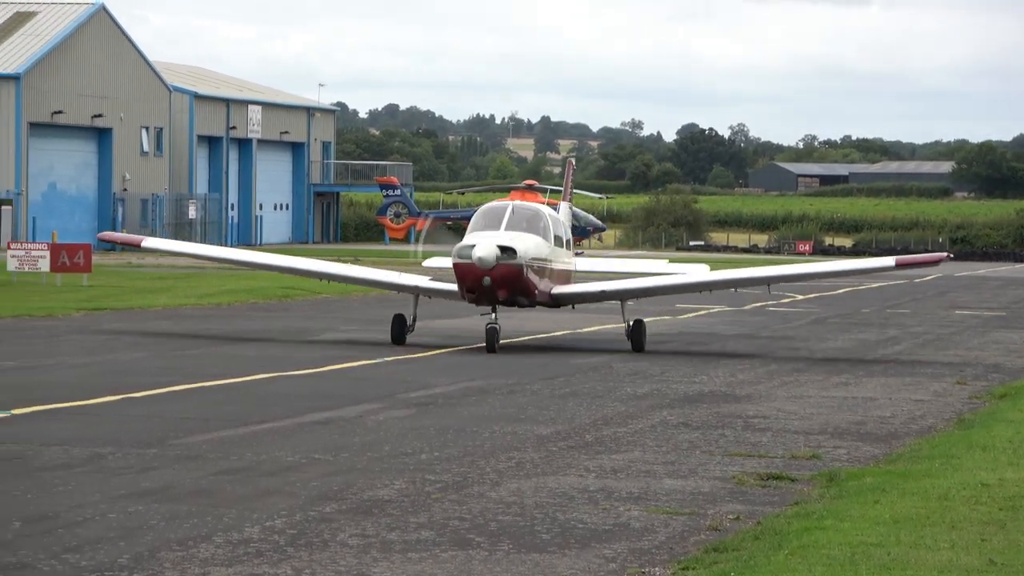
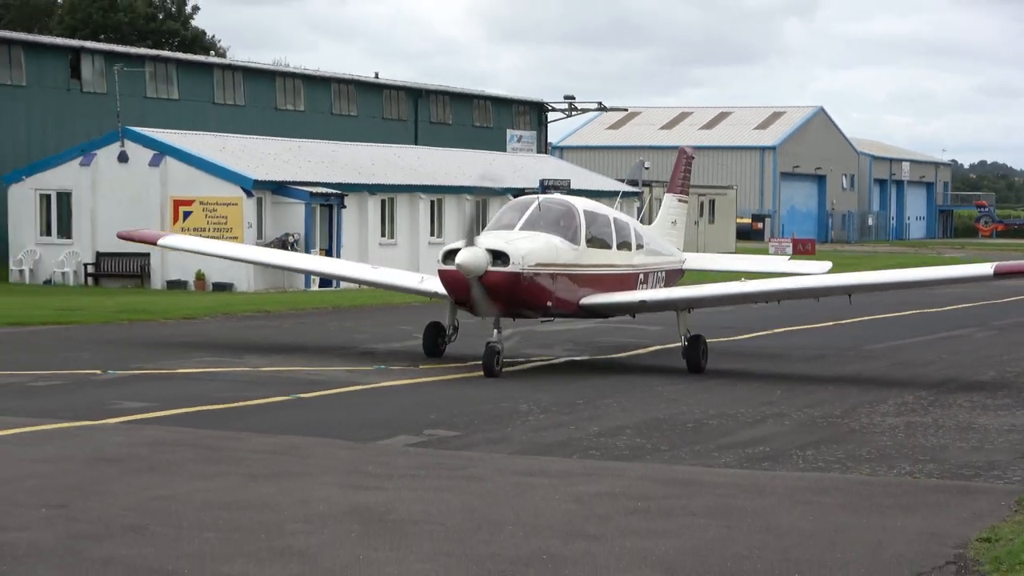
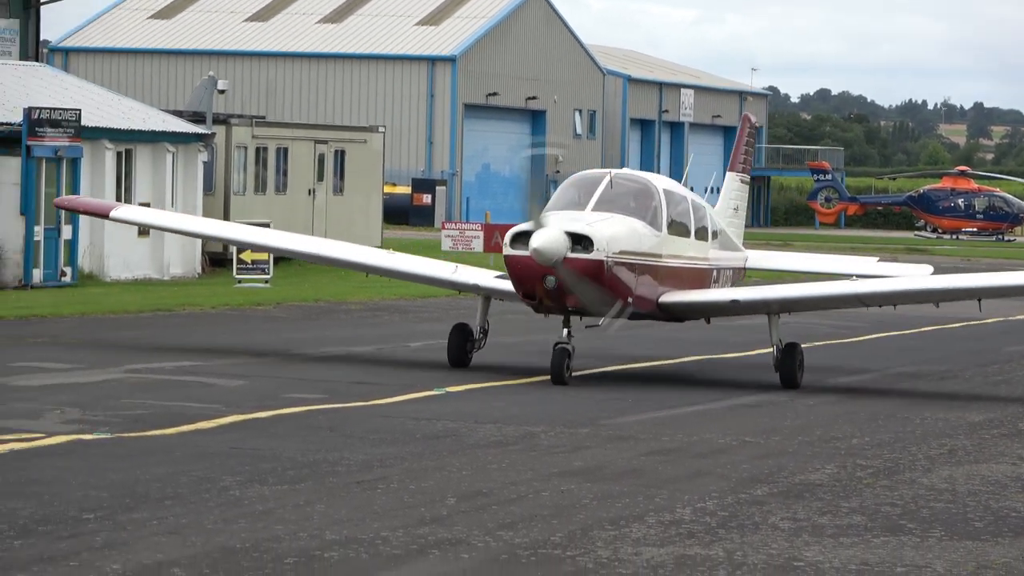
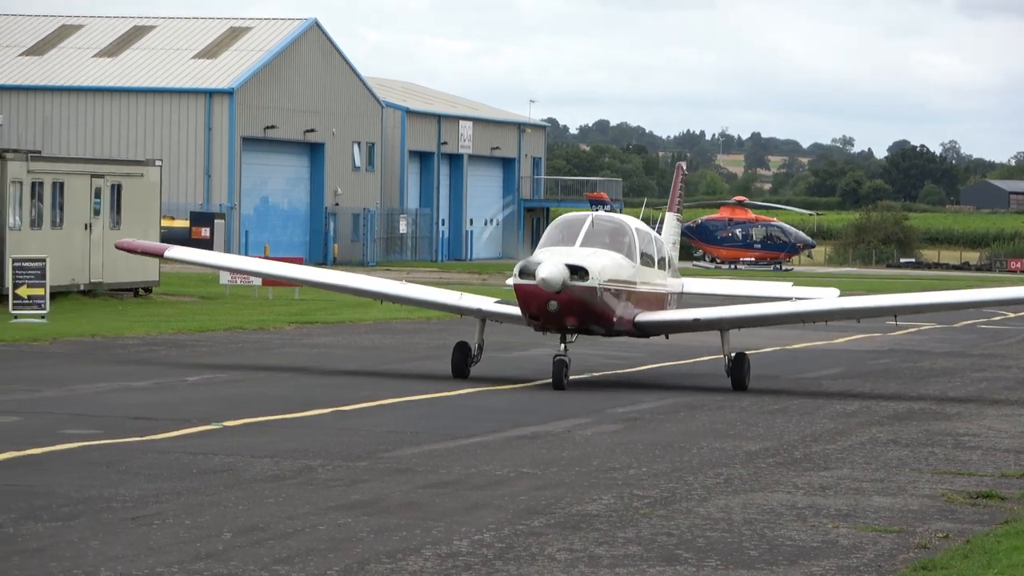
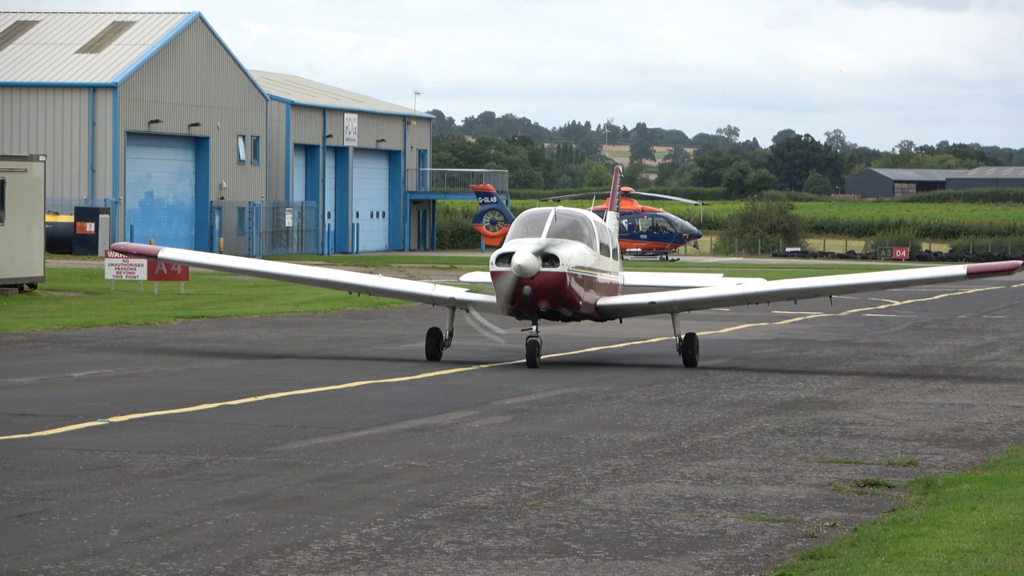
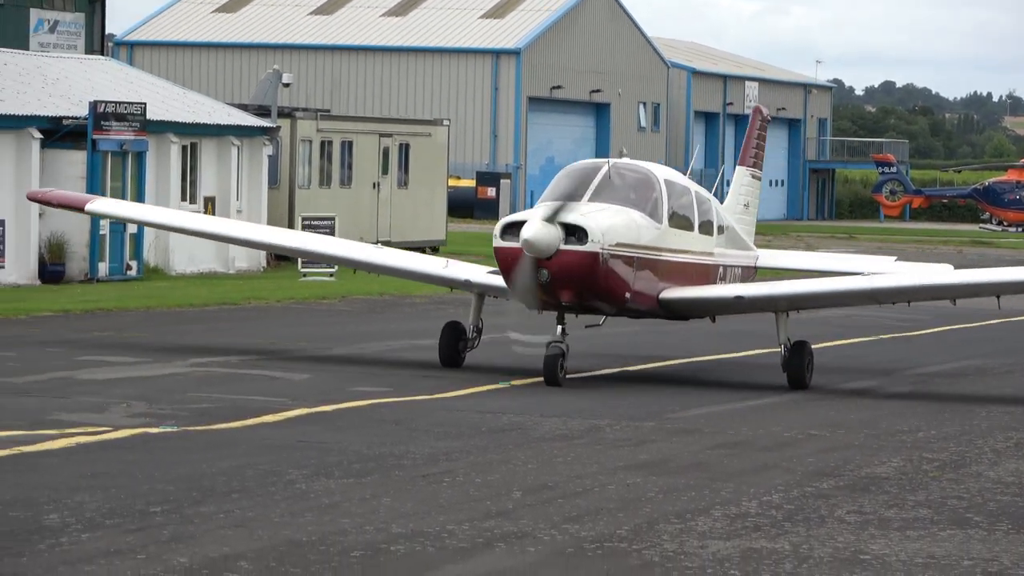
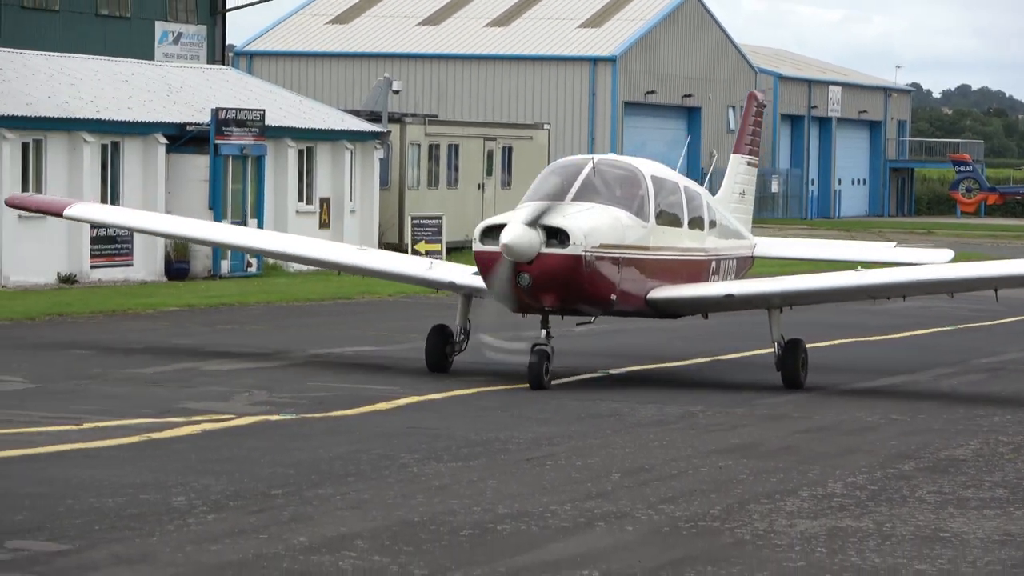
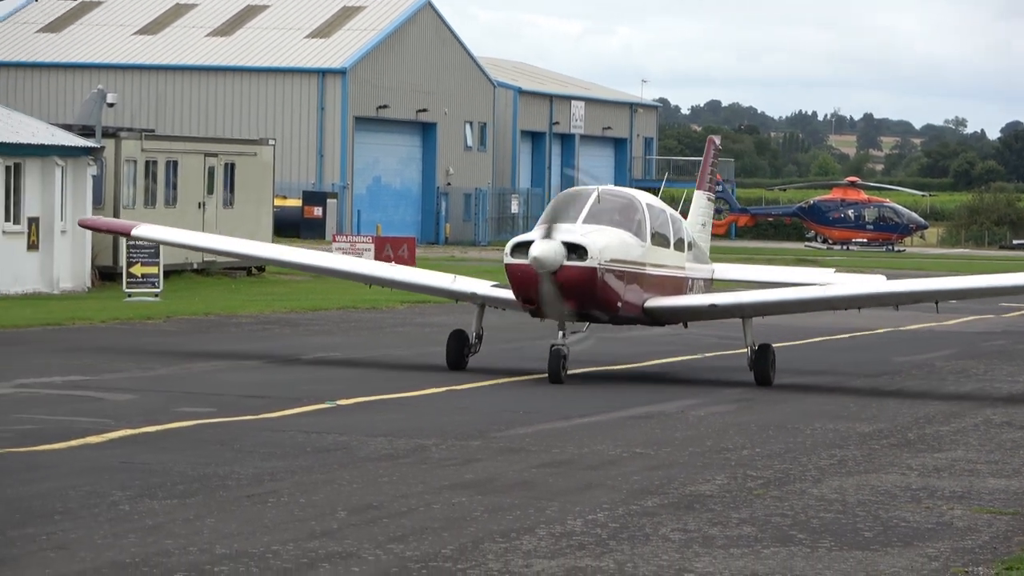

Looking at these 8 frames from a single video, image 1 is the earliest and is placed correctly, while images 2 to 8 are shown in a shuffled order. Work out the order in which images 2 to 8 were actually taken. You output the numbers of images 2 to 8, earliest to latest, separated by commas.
5, 4, 8, 3, 6, 7, 2
